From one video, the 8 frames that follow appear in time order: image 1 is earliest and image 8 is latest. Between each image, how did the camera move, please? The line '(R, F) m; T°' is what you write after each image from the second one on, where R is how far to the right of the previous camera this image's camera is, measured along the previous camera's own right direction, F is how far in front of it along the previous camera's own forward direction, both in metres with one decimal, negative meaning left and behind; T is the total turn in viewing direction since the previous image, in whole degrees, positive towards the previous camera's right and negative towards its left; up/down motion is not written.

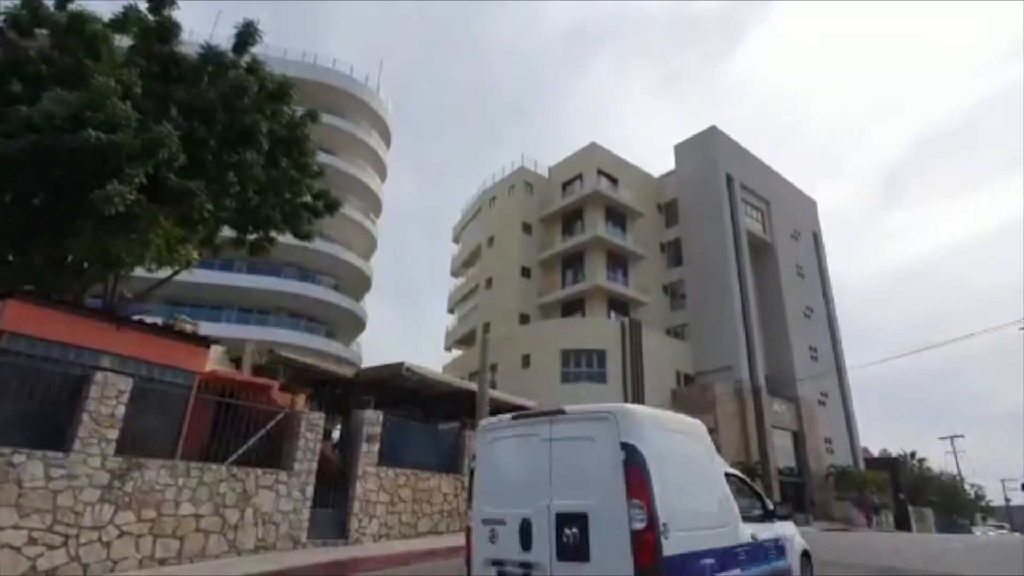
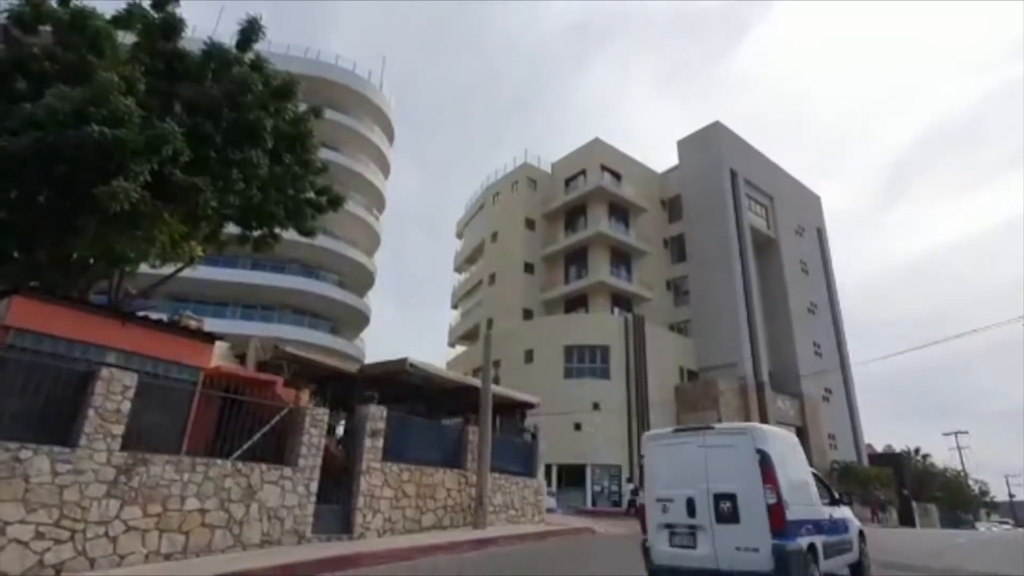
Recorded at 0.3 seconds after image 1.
(0.0, 0.0) m; 0°
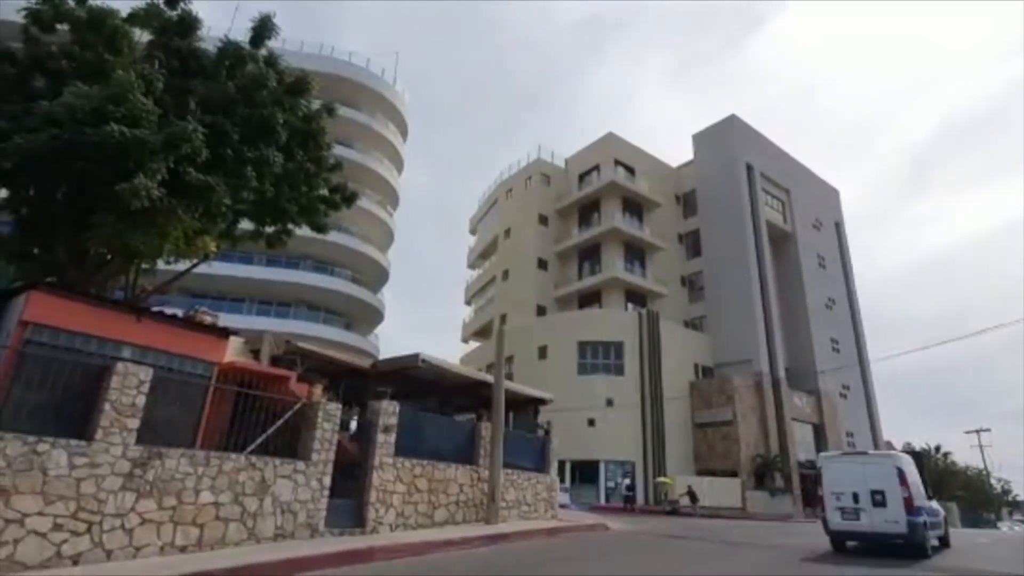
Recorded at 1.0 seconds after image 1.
(0.0, +0.1) m; -1°
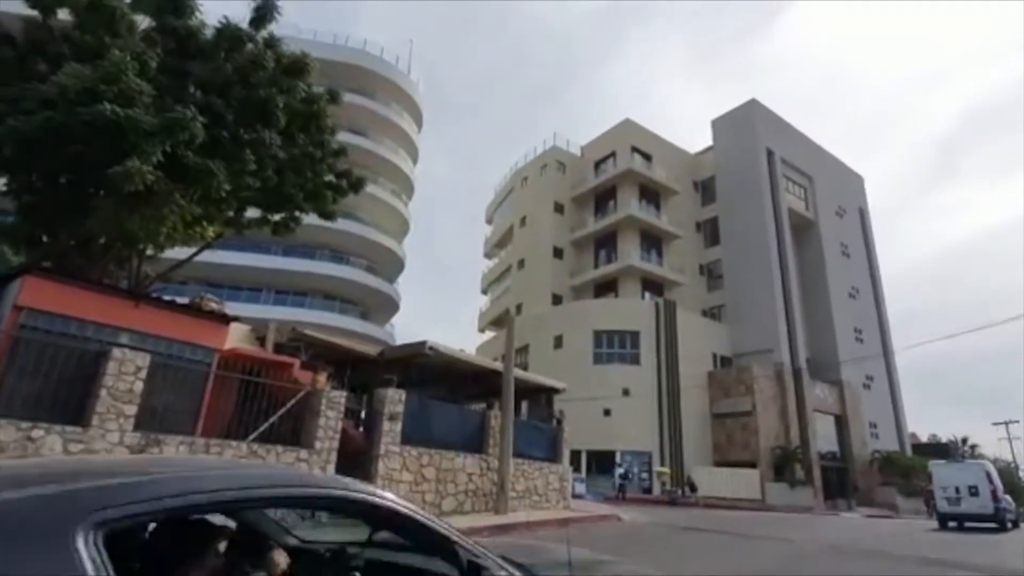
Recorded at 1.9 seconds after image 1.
(+0.2, +0.3) m; -2°
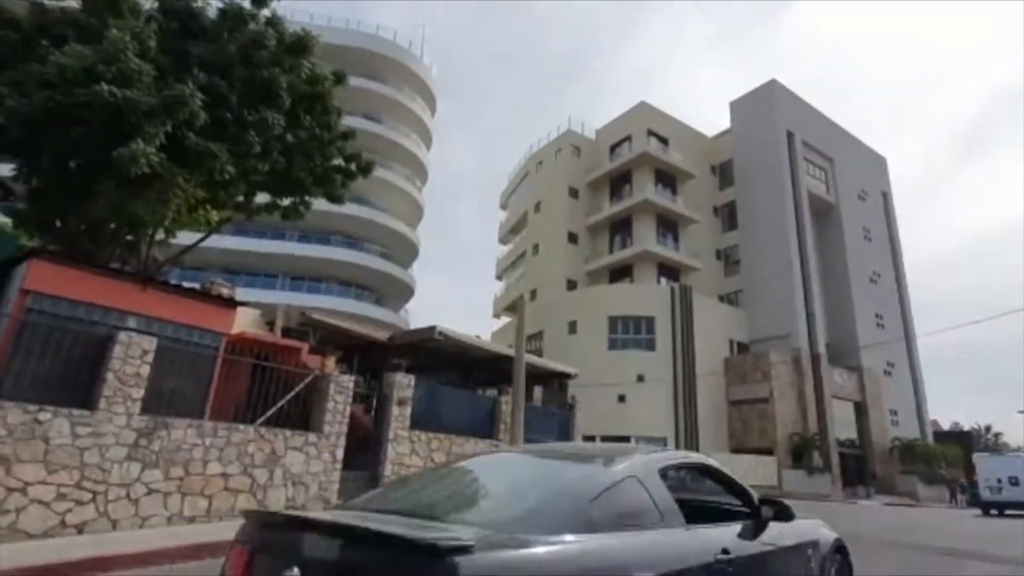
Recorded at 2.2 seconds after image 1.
(+0.1, +0.2) m; -2°
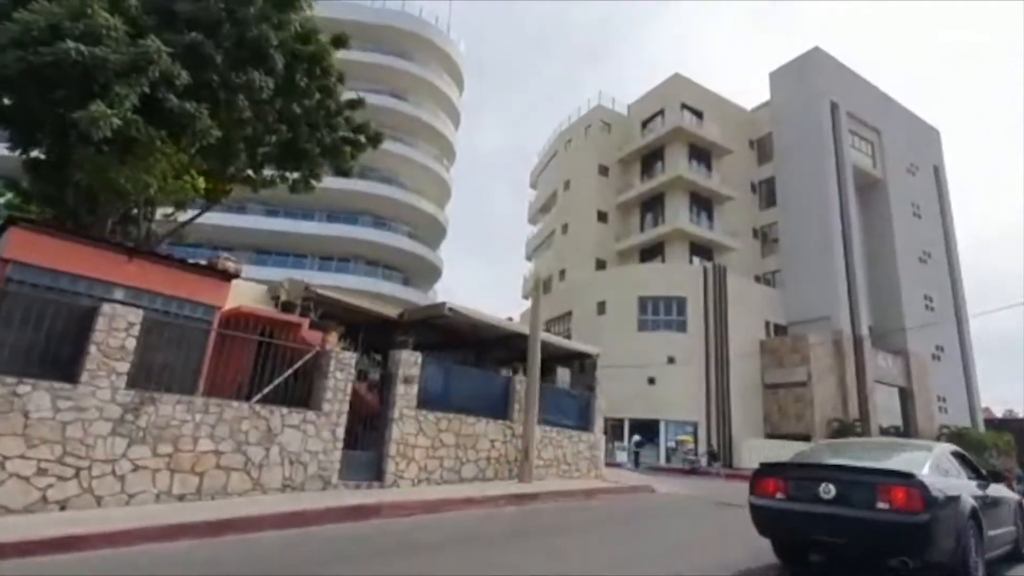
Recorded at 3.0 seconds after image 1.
(+0.5, +0.7) m; -3°
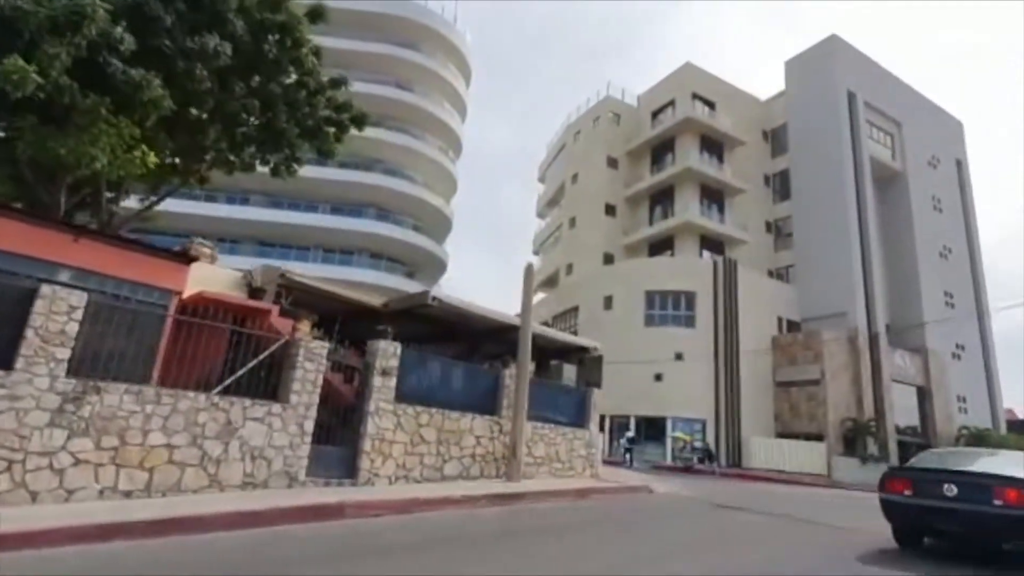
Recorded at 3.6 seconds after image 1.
(+0.6, +0.7) m; -1°
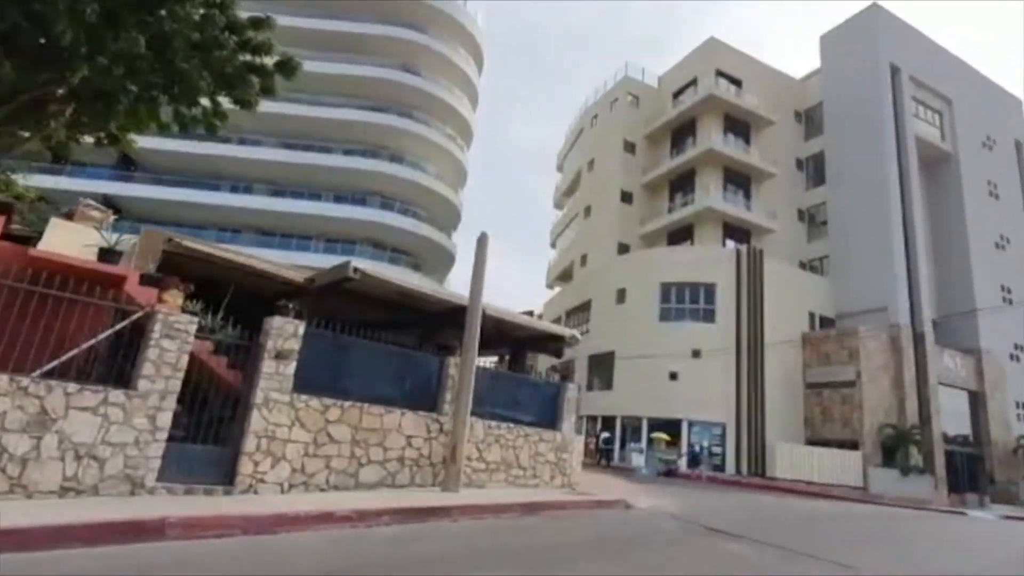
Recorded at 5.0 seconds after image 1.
(+1.8, +2.3) m; -4°
